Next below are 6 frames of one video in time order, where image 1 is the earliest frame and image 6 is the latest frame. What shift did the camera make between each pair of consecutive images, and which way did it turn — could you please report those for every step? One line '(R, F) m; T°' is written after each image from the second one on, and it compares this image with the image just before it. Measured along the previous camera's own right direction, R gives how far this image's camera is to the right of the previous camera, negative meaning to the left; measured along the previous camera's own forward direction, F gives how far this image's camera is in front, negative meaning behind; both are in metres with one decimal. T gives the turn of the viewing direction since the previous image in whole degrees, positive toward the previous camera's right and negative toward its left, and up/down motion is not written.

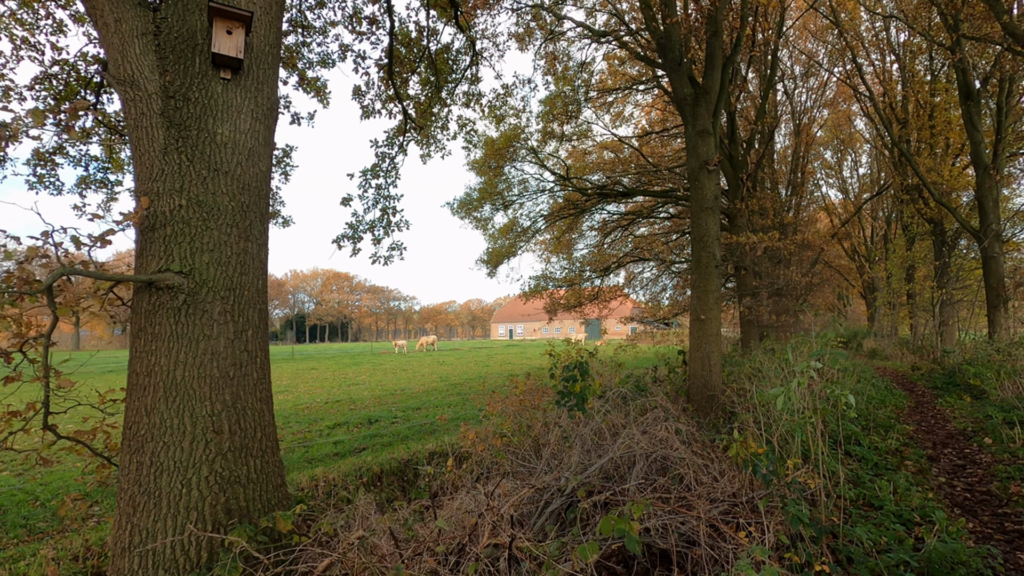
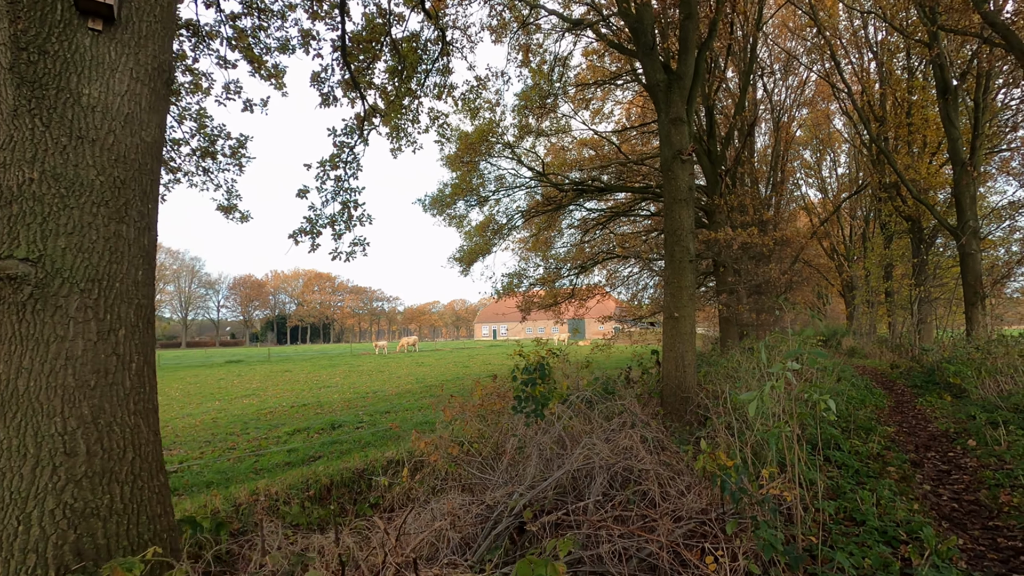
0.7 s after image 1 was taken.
(+0.3, +0.5) m; +2°
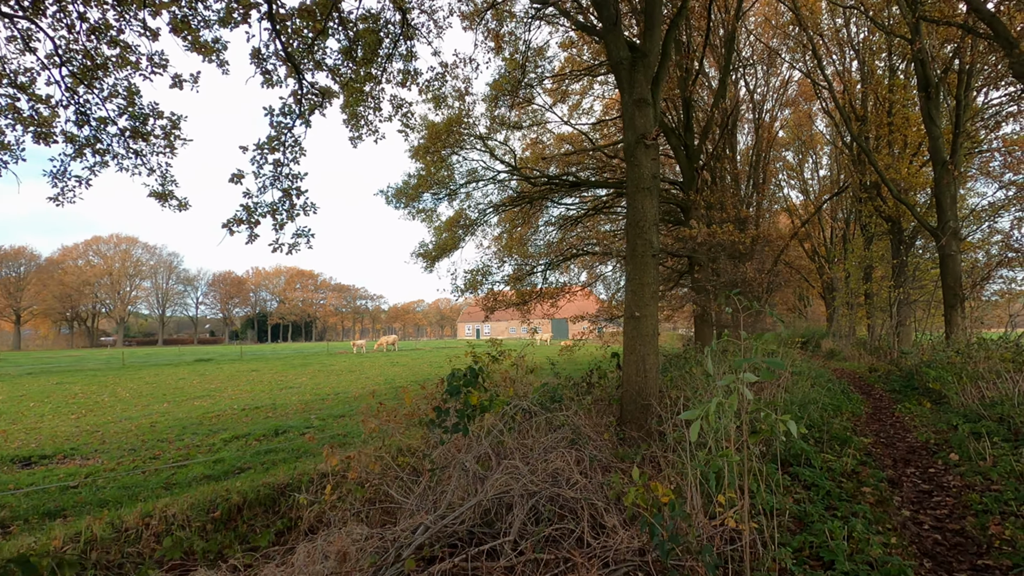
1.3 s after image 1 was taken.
(+0.5, +0.7) m; +1°
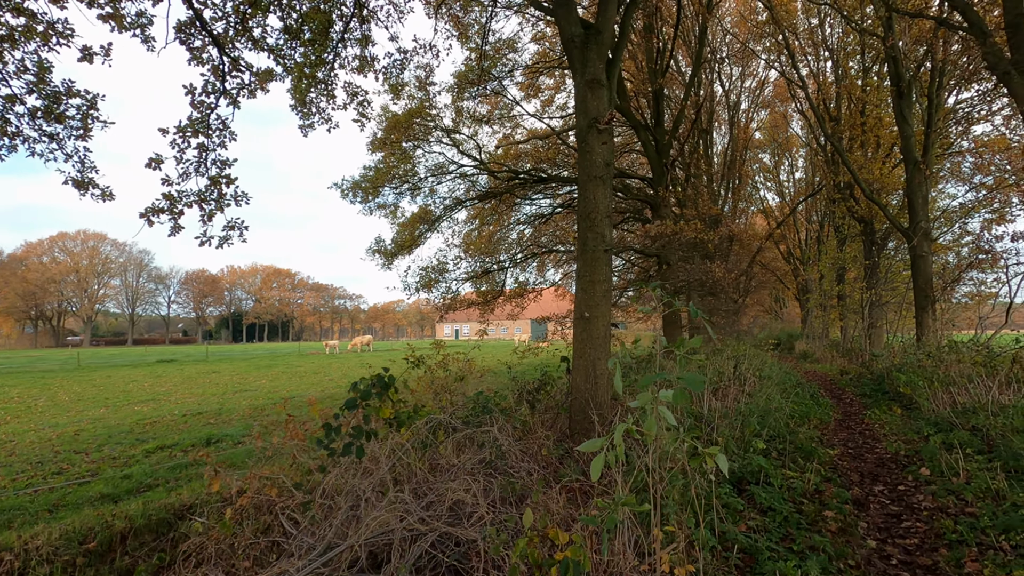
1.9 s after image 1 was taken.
(+0.5, +0.6) m; +2°
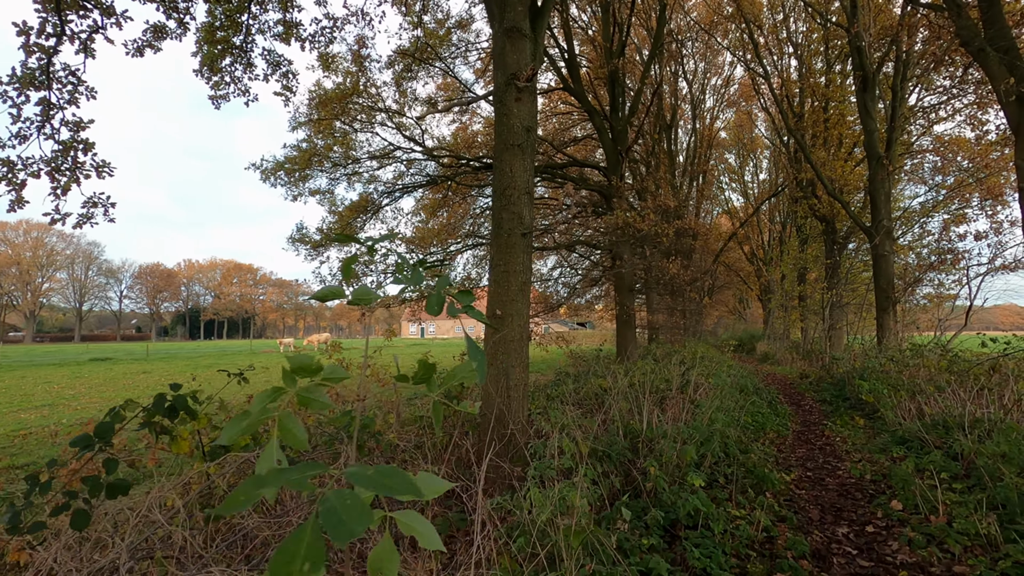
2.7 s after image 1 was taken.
(+0.7, +1.1) m; +3°
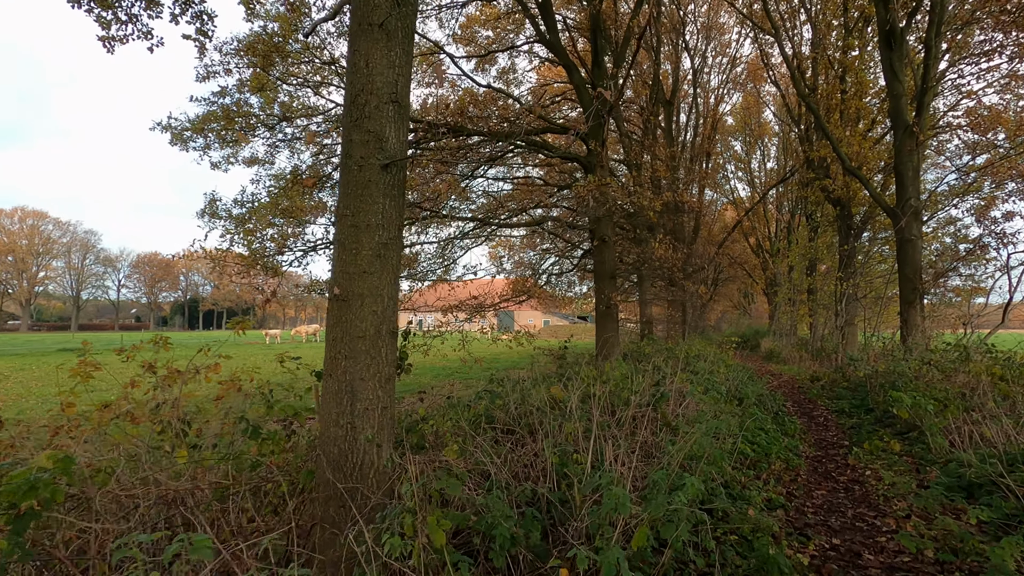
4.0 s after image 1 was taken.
(+0.9, +1.9) m; -1°
